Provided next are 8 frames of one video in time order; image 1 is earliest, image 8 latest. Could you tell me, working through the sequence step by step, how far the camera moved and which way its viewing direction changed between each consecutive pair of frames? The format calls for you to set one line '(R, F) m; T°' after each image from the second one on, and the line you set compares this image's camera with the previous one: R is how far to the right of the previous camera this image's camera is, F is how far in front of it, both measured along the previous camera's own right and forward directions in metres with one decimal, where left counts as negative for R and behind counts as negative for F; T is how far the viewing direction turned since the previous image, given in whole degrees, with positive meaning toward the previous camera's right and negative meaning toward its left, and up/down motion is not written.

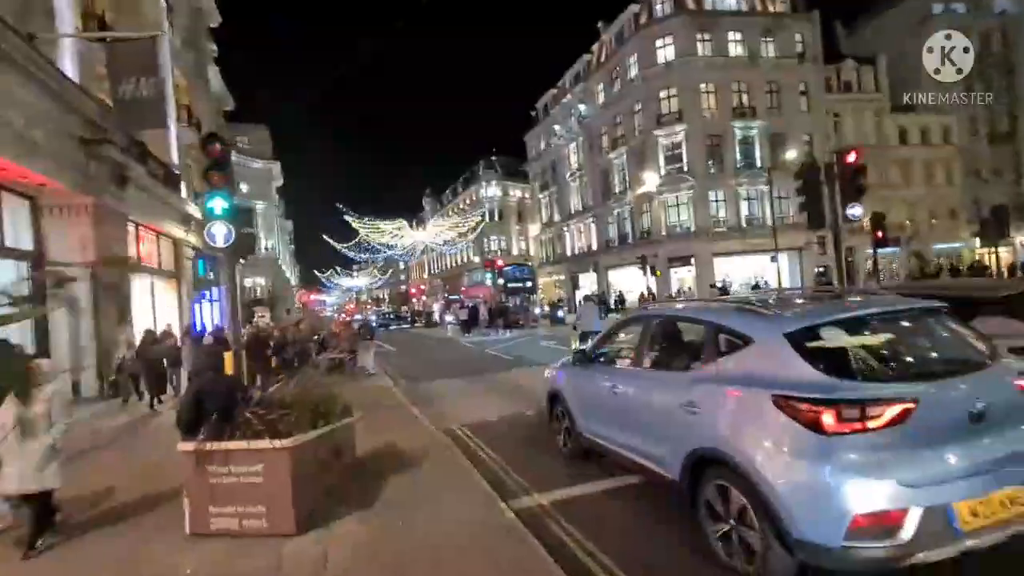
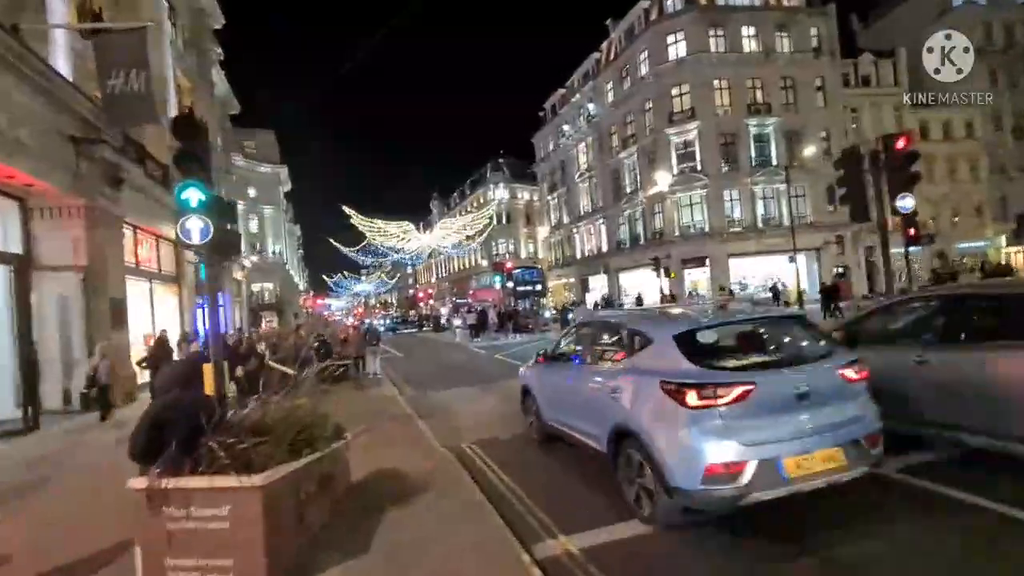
(-0.1, +0.8) m; -1°
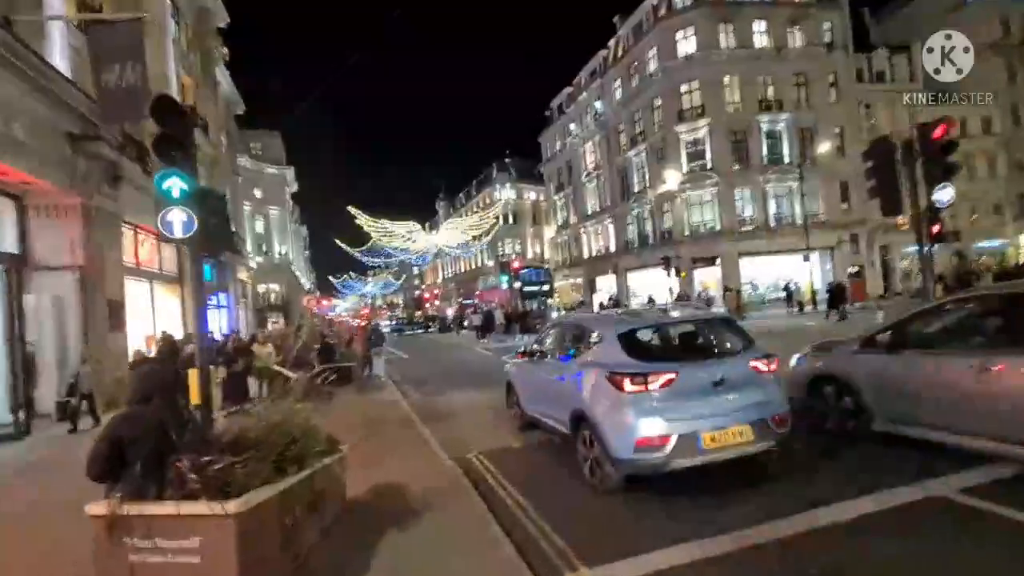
(0.0, +0.5) m; -1°
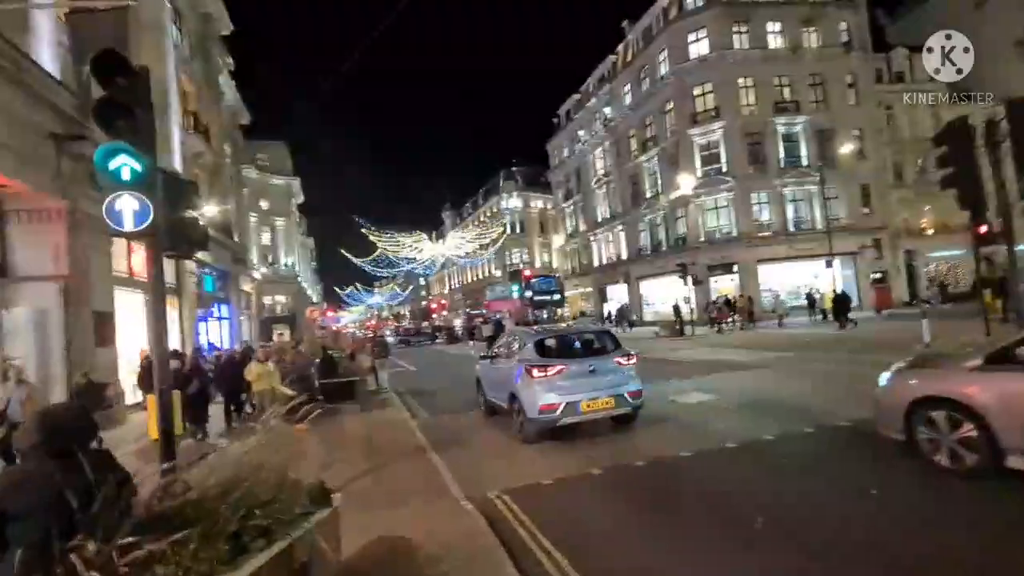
(-0.2, +1.0) m; -1°
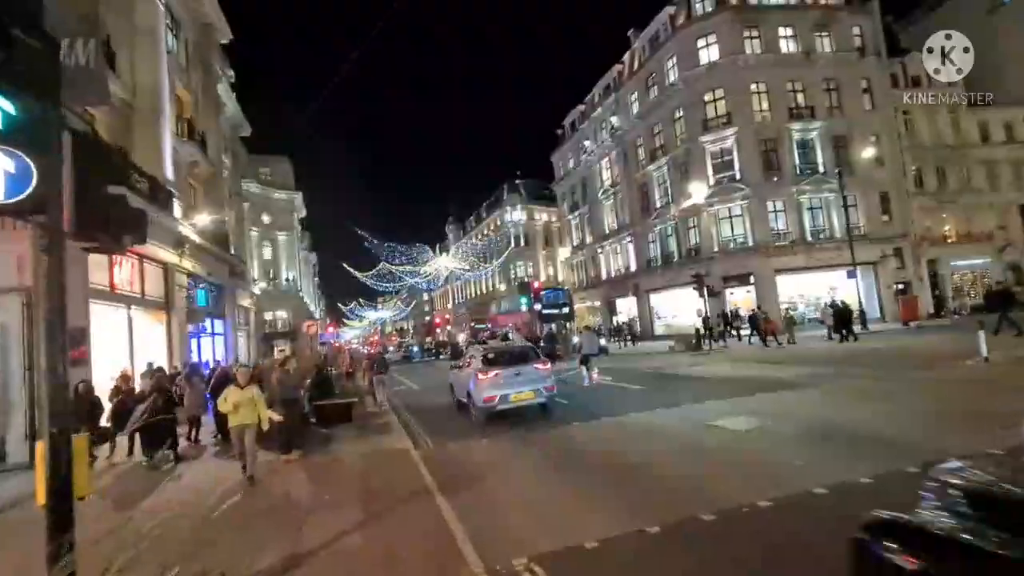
(-0.2, +1.2) m; 0°
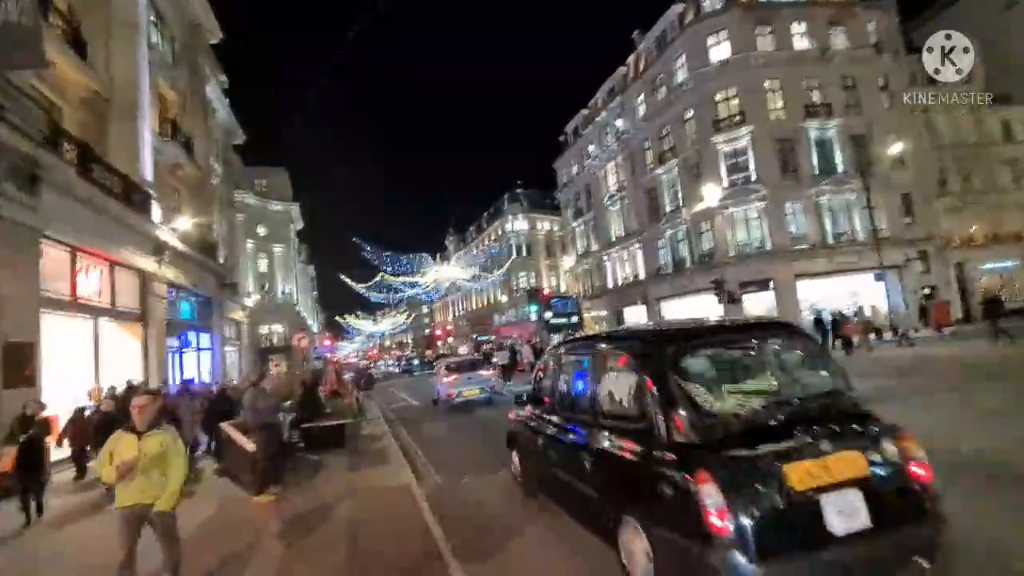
(-0.3, +1.7) m; 0°
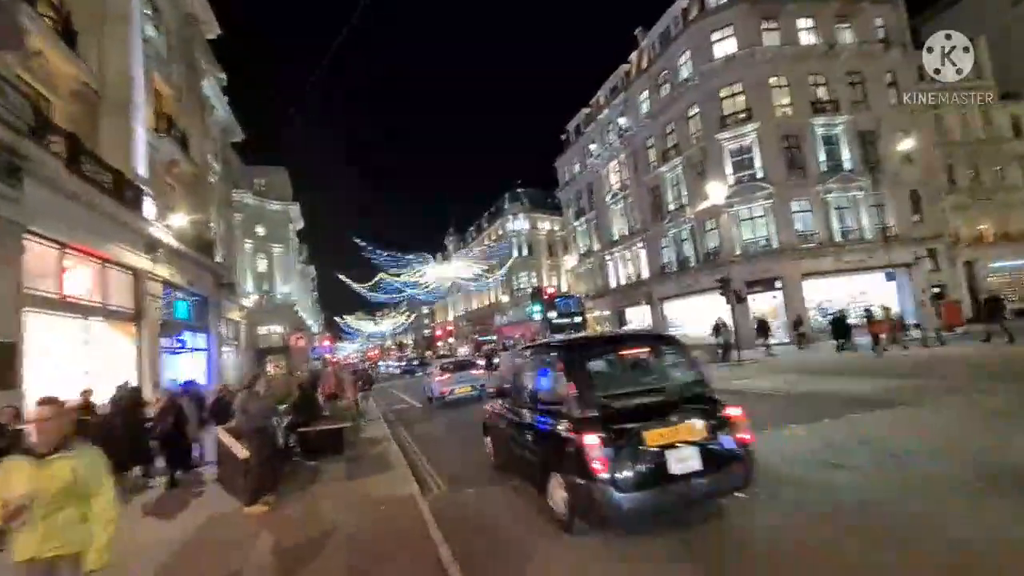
(-0.1, +0.5) m; 0°
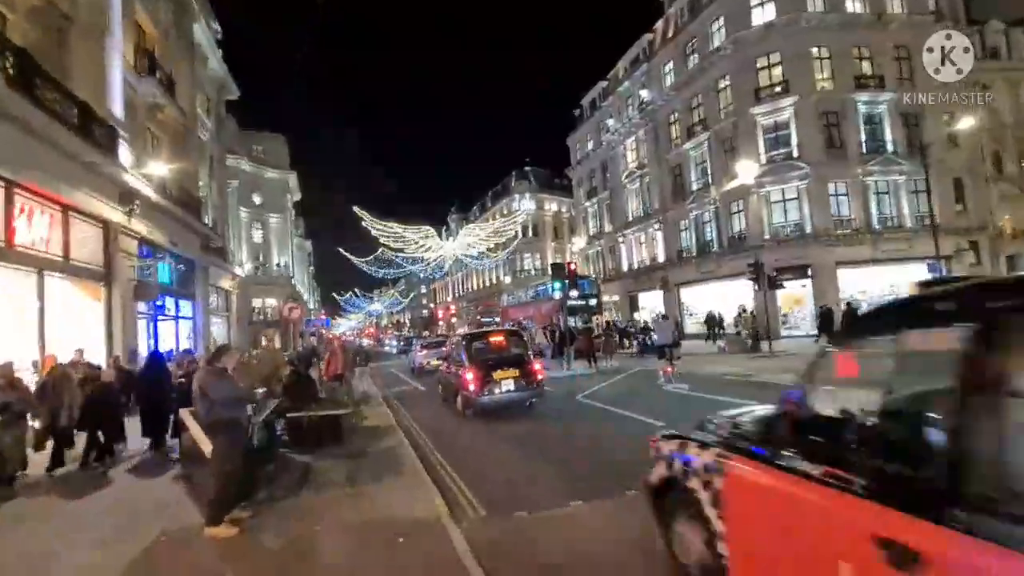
(-0.6, +2.1) m; 0°
